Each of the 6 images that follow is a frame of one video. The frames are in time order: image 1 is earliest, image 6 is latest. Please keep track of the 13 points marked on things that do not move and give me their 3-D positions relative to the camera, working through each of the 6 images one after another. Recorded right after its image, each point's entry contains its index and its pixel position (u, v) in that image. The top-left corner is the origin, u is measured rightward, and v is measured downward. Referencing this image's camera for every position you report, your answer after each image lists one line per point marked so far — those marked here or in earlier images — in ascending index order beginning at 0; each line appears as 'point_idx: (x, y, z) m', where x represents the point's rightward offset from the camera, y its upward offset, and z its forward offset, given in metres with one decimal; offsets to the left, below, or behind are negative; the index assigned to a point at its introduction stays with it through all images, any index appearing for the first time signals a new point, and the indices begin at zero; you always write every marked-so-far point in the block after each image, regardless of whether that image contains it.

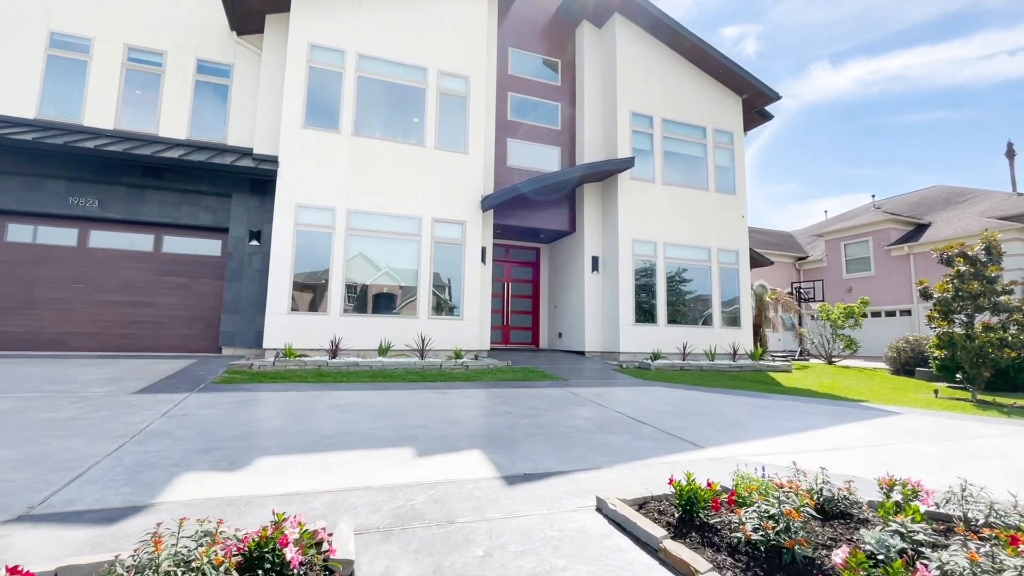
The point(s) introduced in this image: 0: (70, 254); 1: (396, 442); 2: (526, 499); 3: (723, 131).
0: (-8.9, +0.7, +9.6) m
1: (-1.2, -1.5, +4.8) m
2: (+0.1, -1.6, +3.6) m
3: (+6.4, +4.8, +14.6) m
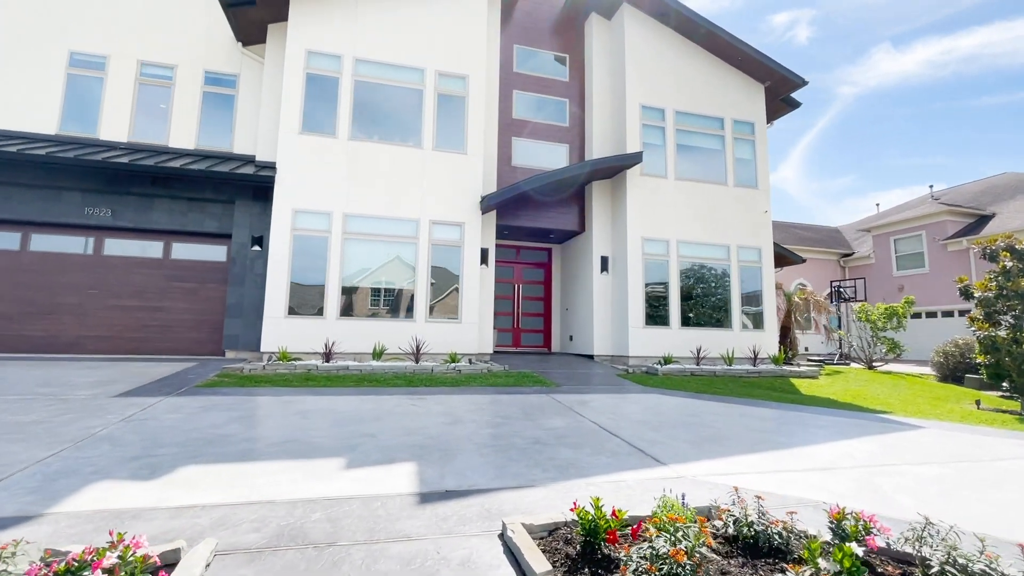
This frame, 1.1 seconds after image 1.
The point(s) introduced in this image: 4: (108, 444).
0: (-9.0, +0.6, +10.1) m
1: (-1.8, -1.6, +4.7) m
2: (-0.6, -1.6, +3.3) m
3: (+6.7, +4.8, +13.8) m
4: (-3.9, -1.5, +4.6) m
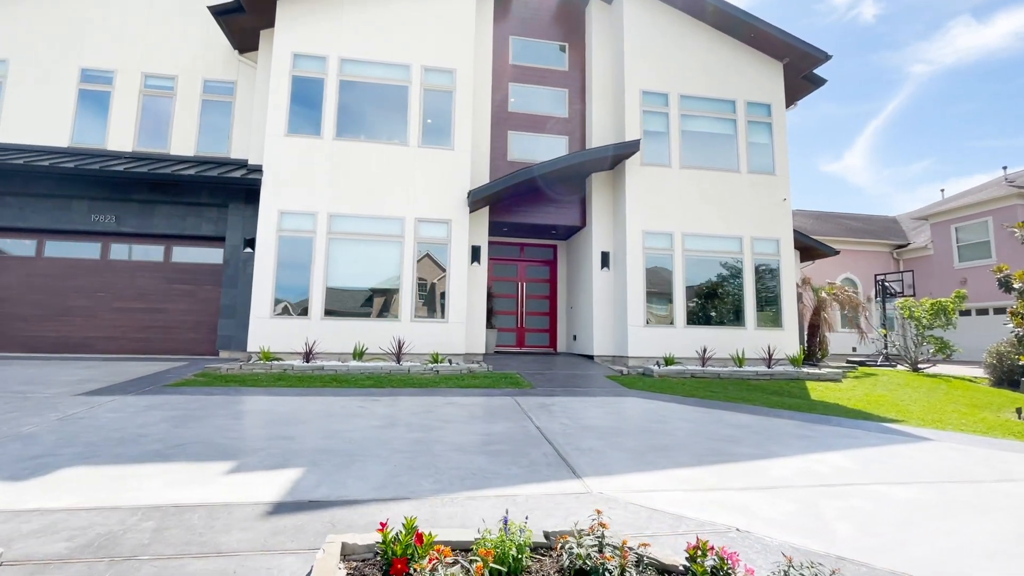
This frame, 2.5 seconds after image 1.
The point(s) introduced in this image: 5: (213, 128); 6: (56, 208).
0: (-9.3, +0.5, +10.7) m
1: (-2.7, -1.6, +4.5) m
2: (-1.6, -1.6, +3.0) m
3: (+6.6, +5.0, +12.8) m
4: (-4.8, -1.5, +4.6) m
5: (-7.3, +3.9, +11.6) m
6: (-10.0, +1.7, +10.5) m
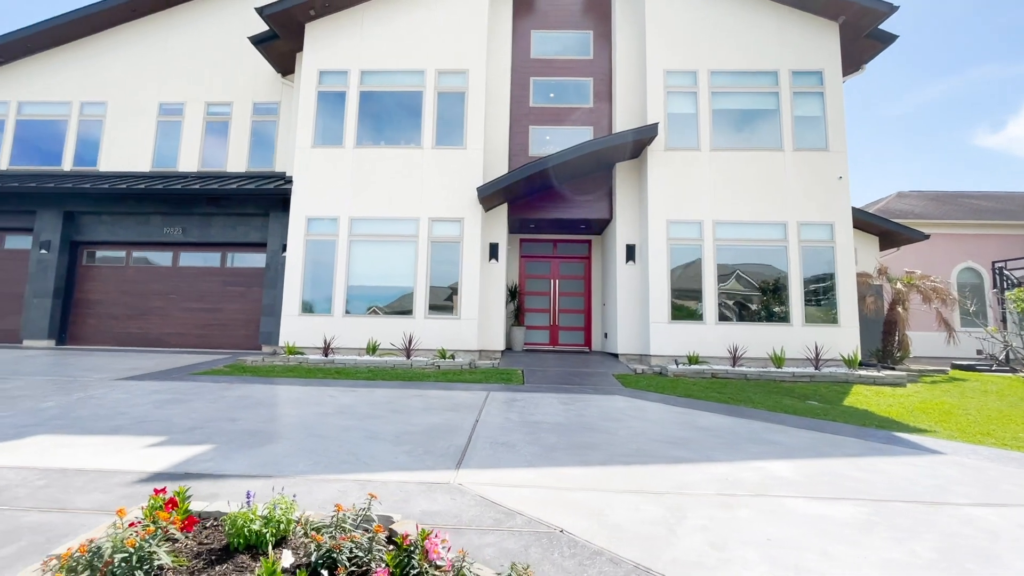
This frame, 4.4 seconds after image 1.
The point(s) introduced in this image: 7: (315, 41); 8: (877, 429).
0: (-8.9, +0.4, +12.4) m
1: (-3.6, -1.5, +5.0) m
2: (-2.9, -1.5, +3.4) m
3: (+7.0, +5.2, +11.3) m
4: (-5.6, -1.5, +5.6) m
5: (-6.8, +3.8, +12.9) m
6: (-9.6, +1.7, +12.3) m
7: (-4.8, +6.0, +11.6) m
8: (+4.4, -1.7, +5.8) m
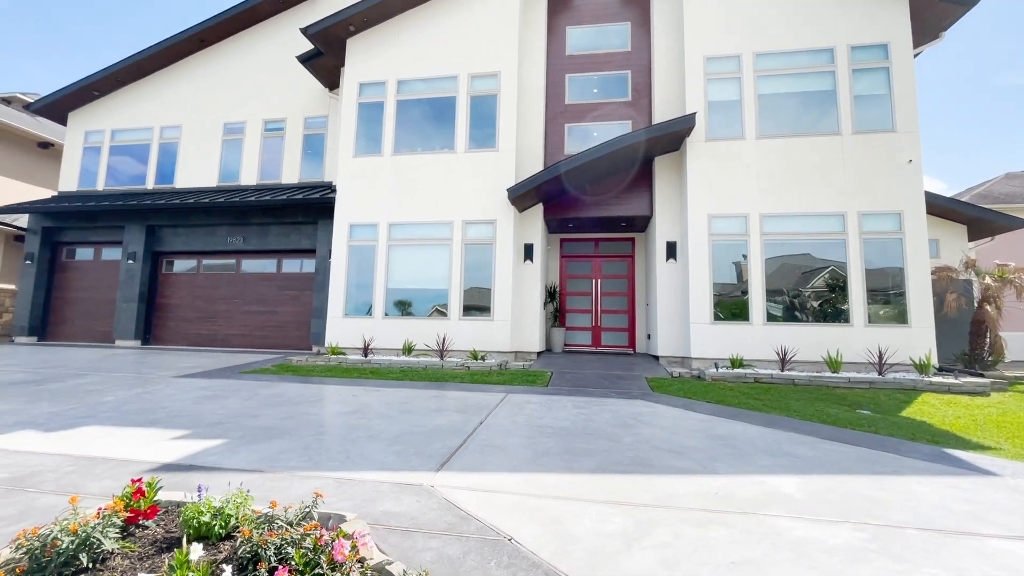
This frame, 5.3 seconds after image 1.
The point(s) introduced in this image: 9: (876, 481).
0: (-7.9, +0.3, +13.5) m
1: (-3.6, -1.6, +5.5) m
2: (-3.1, -1.5, +3.7) m
3: (+7.7, +5.2, +10.3) m
4: (-5.5, -1.6, +6.3) m
5: (-5.8, +3.7, +13.7) m
6: (-8.6, +1.5, +13.5) m
7: (-4.0, +5.9, +12.1) m
8: (+4.5, -1.7, +5.1) m
9: (+3.0, -1.6, +4.0) m
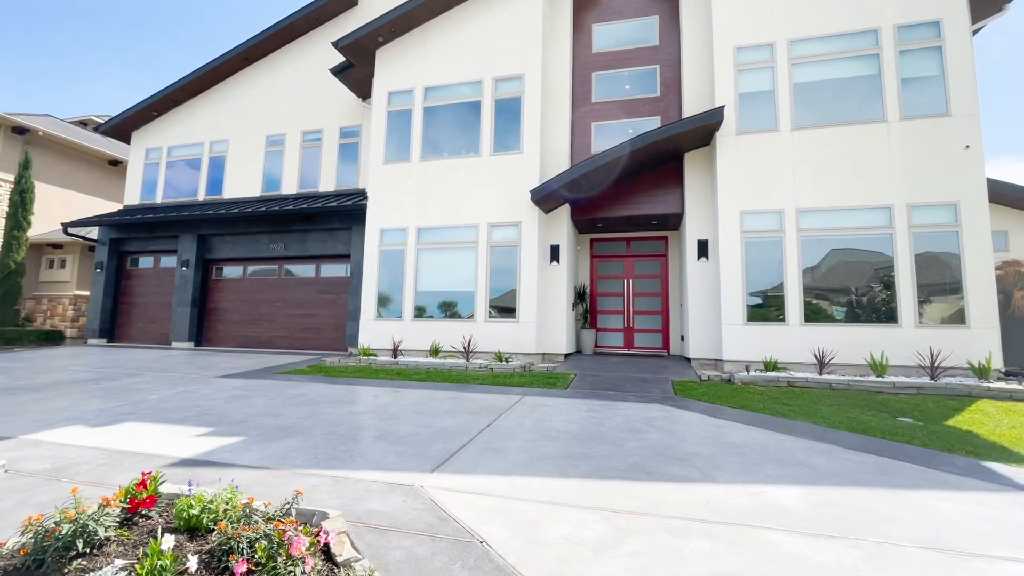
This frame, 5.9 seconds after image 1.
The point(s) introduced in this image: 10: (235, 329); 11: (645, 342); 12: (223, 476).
0: (-7.0, +0.2, +14.2) m
1: (-3.5, -1.6, +5.8) m
2: (-3.2, -1.6, +4.0) m
3: (+8.1, +5.3, +9.5) m
4: (-5.4, -1.6, +6.8) m
5: (-4.9, +3.6, +14.2) m
6: (-7.8, +1.4, +14.3) m
7: (-3.3, +5.8, +12.5) m
8: (+4.5, -1.6, +4.7) m
9: (+2.9, -1.6, +3.7) m
10: (-8.4, -1.2, +14.4) m
11: (+3.7, -1.5, +13.4) m
12: (-2.4, -1.6, +4.0) m
